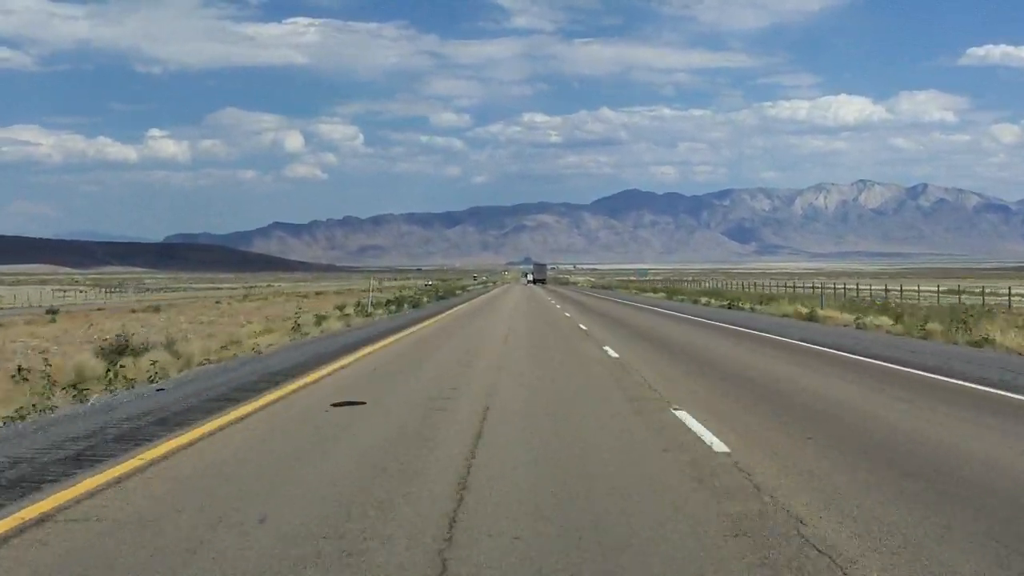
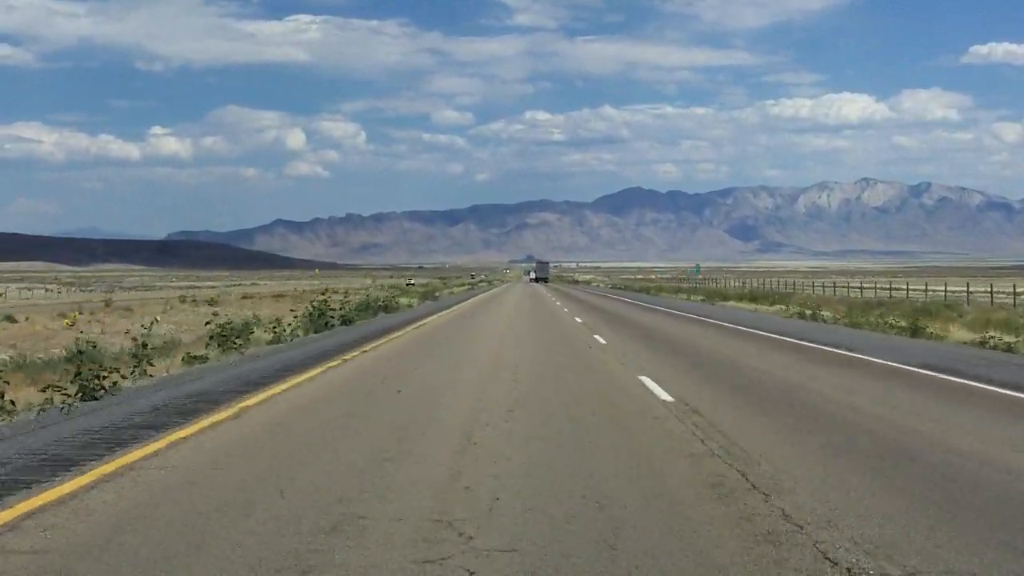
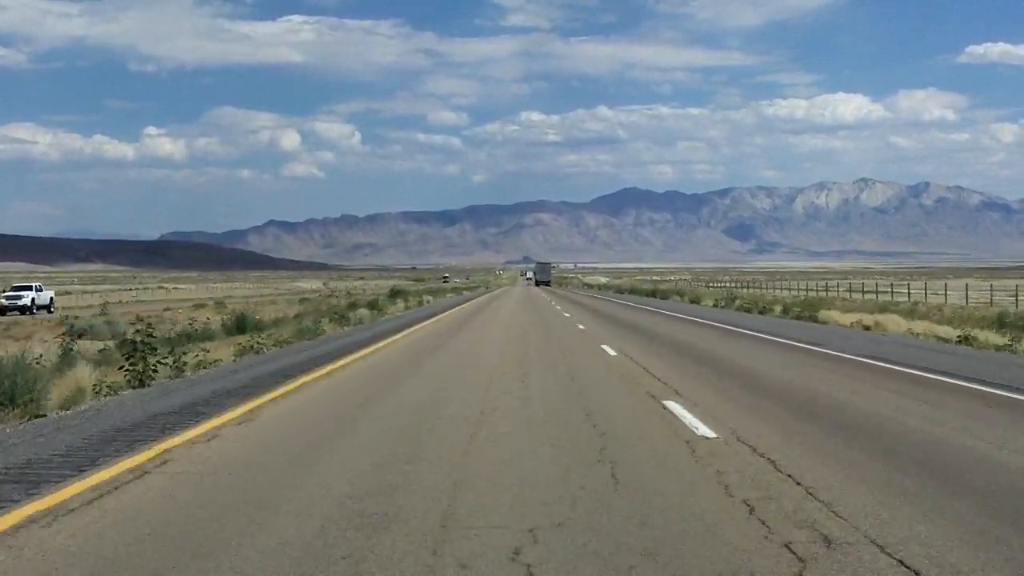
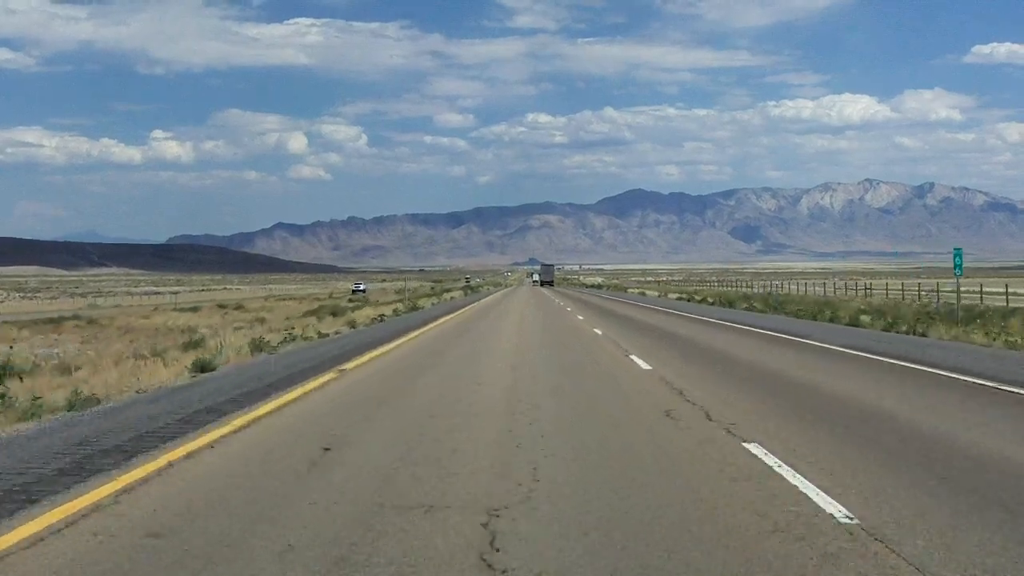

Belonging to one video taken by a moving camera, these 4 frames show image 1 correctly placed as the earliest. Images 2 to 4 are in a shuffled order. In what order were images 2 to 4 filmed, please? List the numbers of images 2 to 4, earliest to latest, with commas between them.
2, 4, 3
